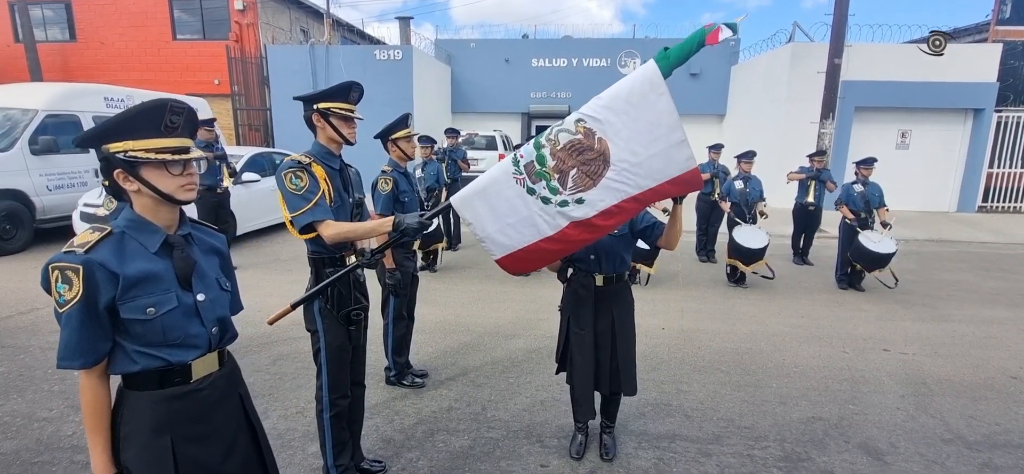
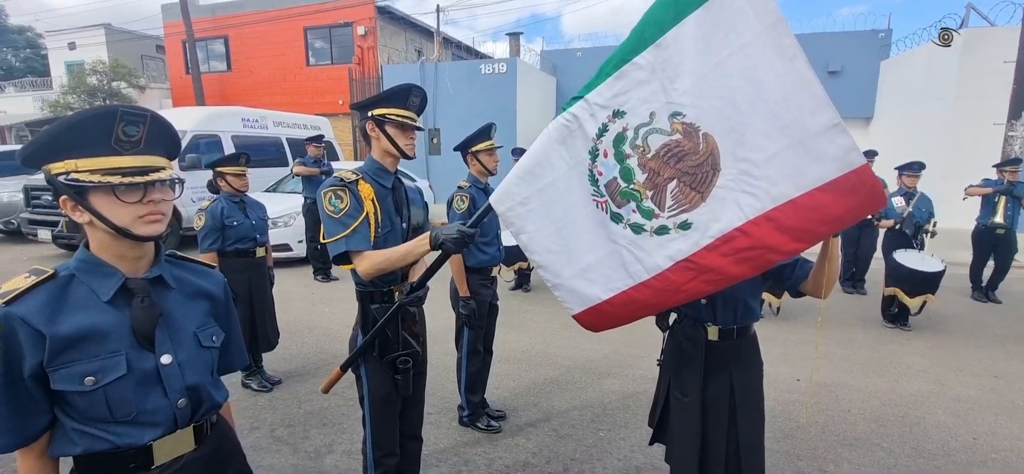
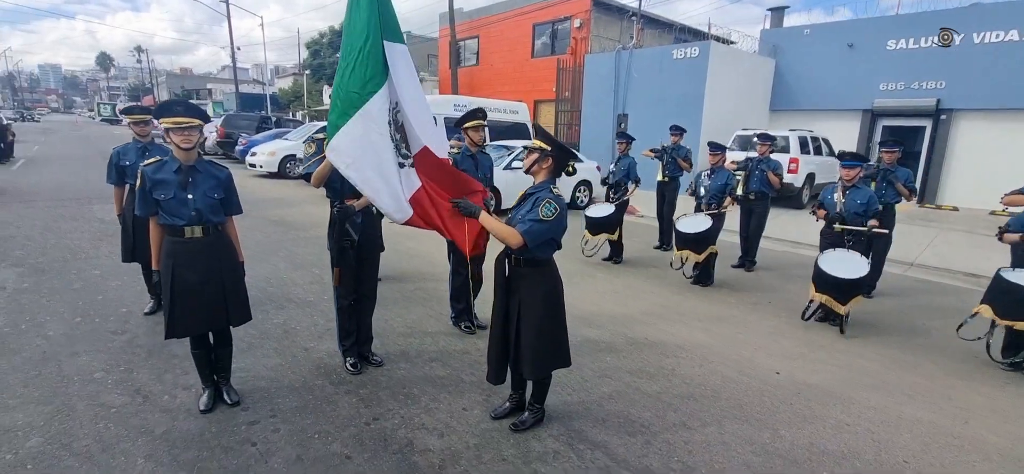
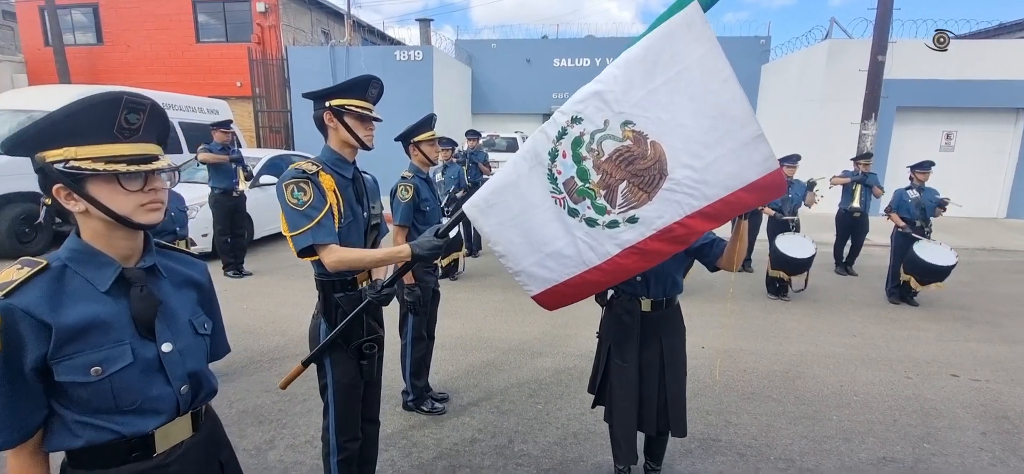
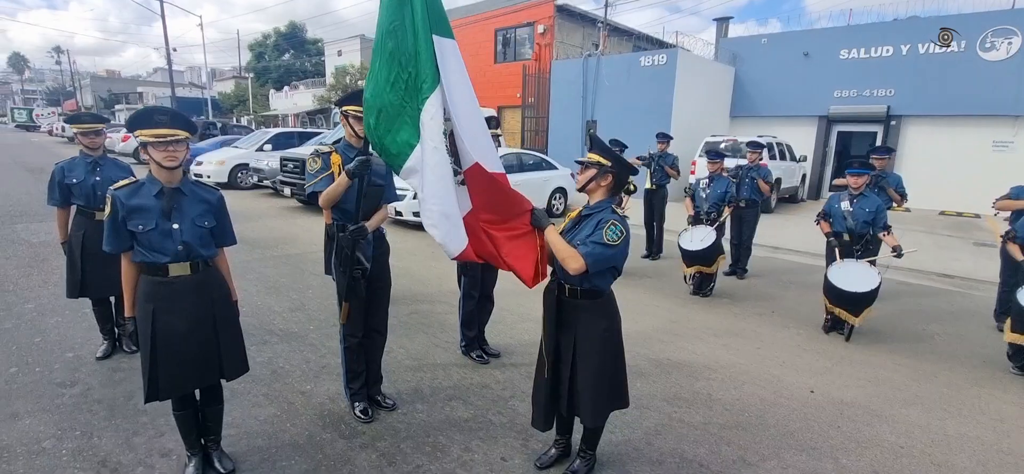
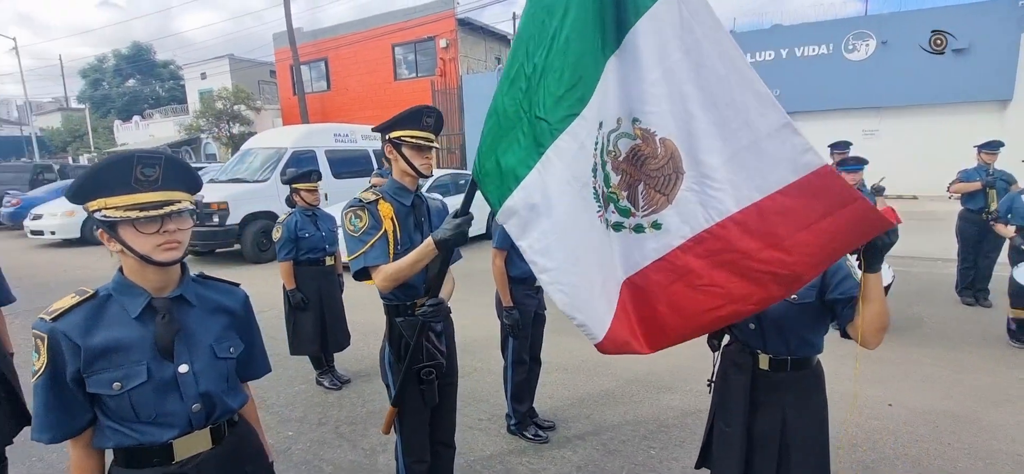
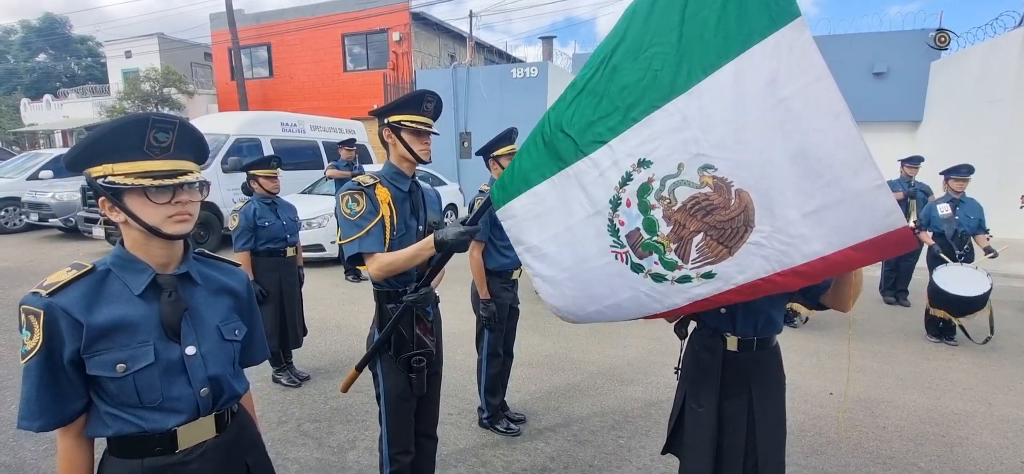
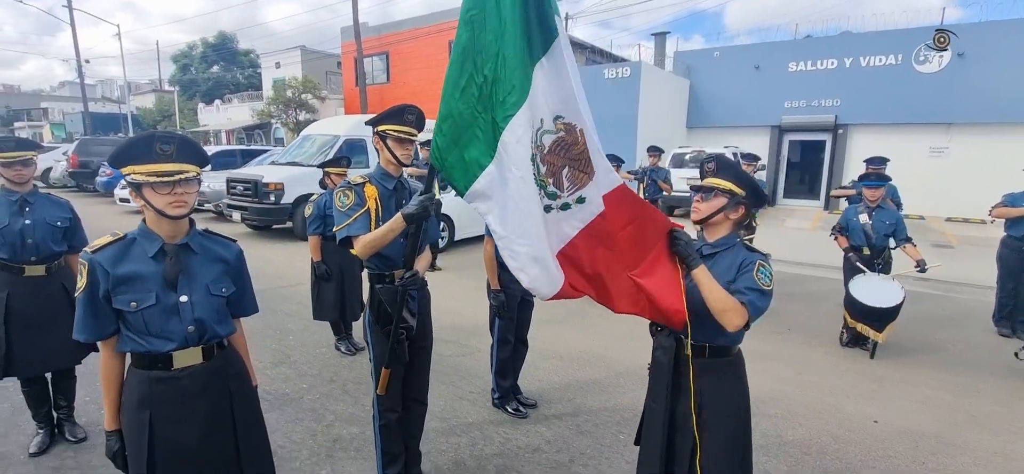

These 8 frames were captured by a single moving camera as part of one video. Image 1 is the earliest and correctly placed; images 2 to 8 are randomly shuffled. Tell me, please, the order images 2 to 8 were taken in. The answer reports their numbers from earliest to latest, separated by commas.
4, 2, 7, 6, 8, 5, 3
